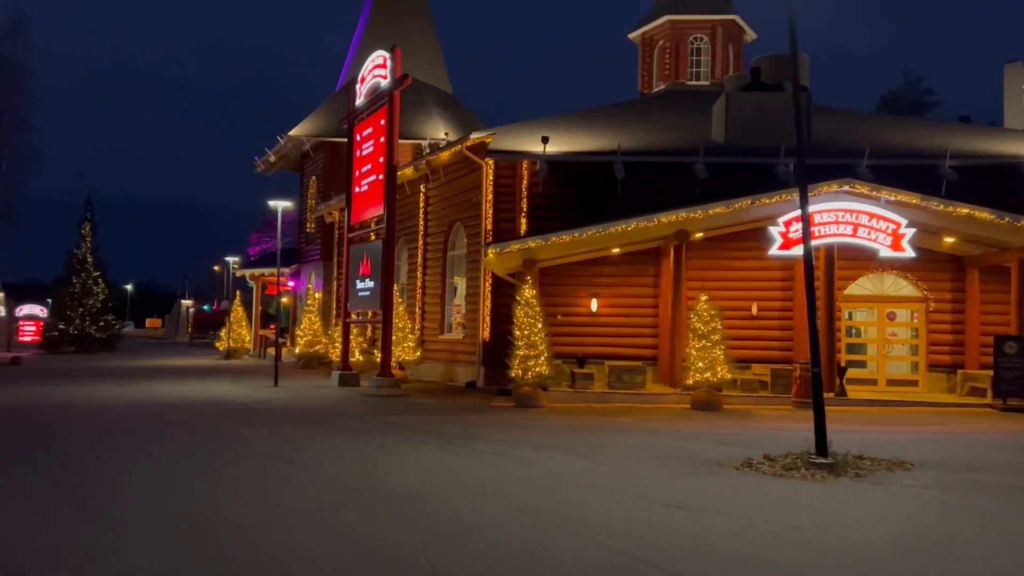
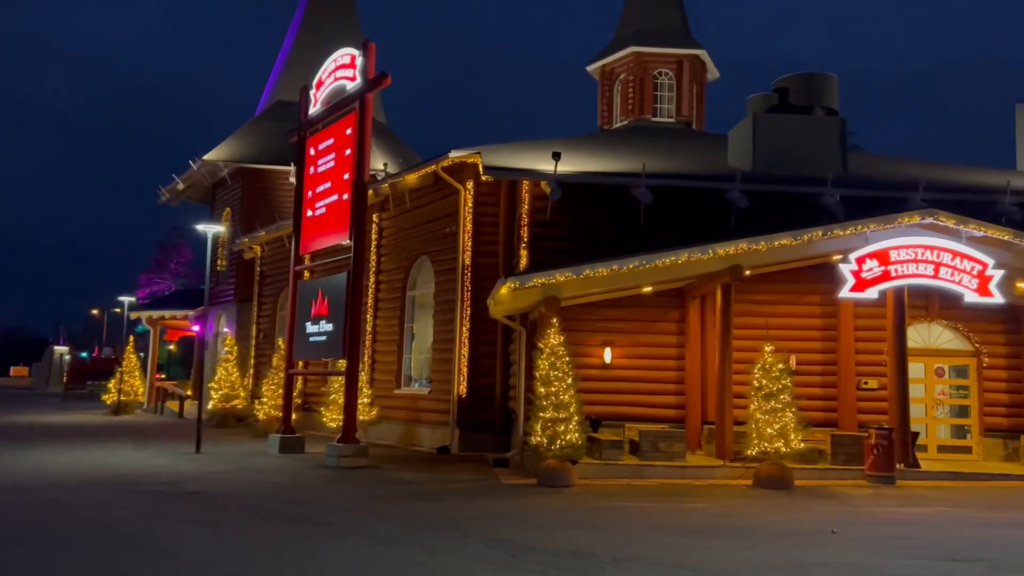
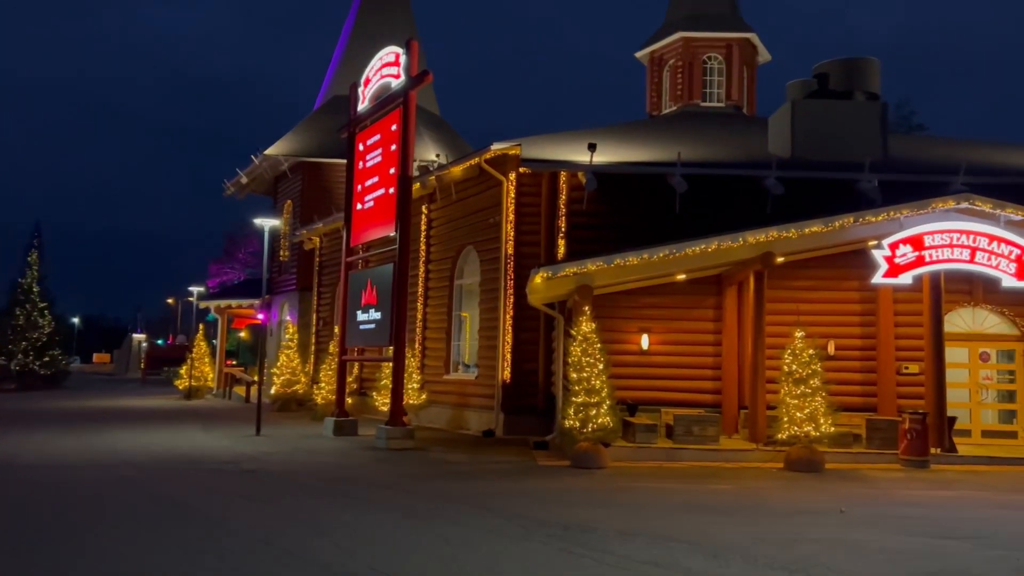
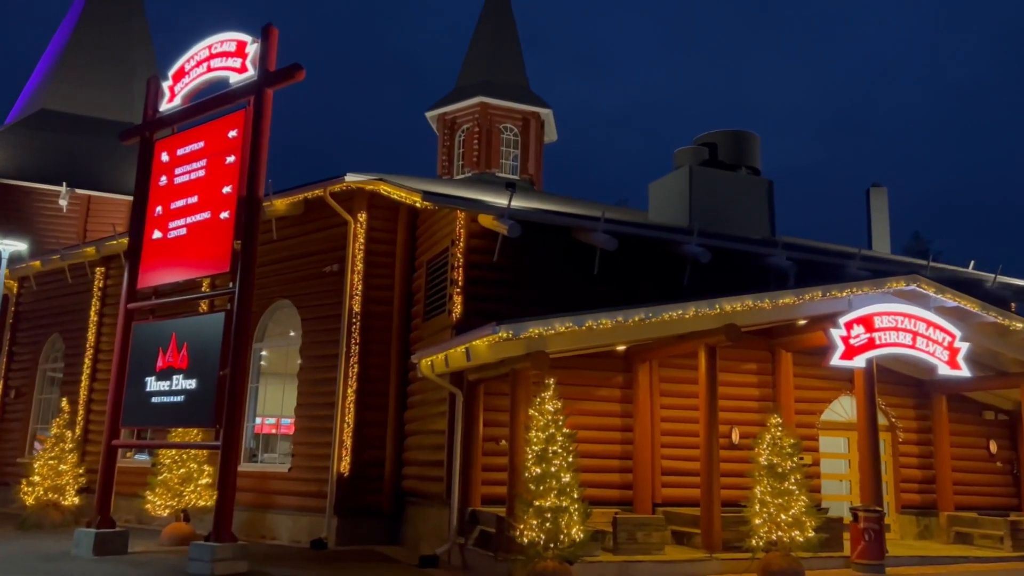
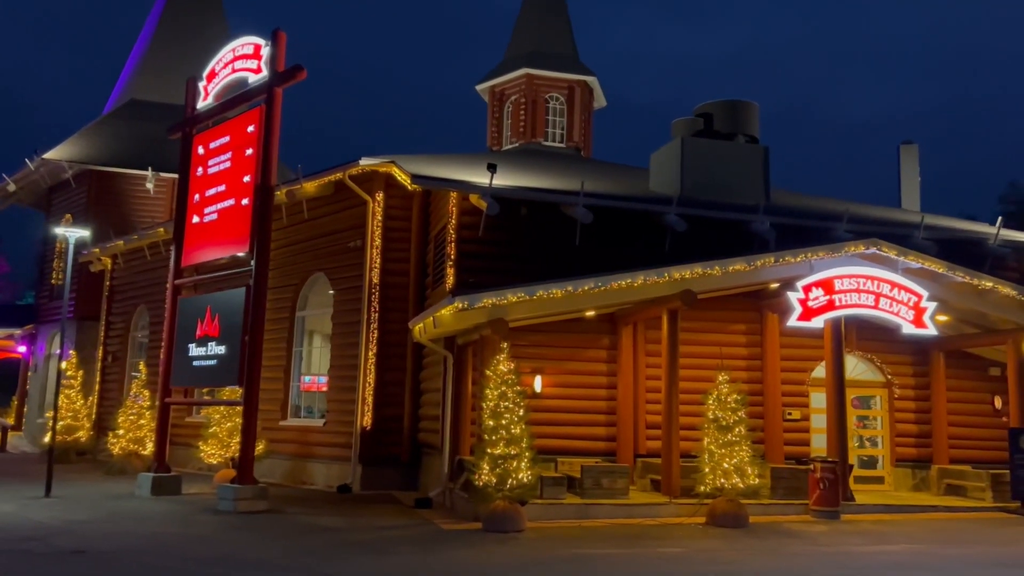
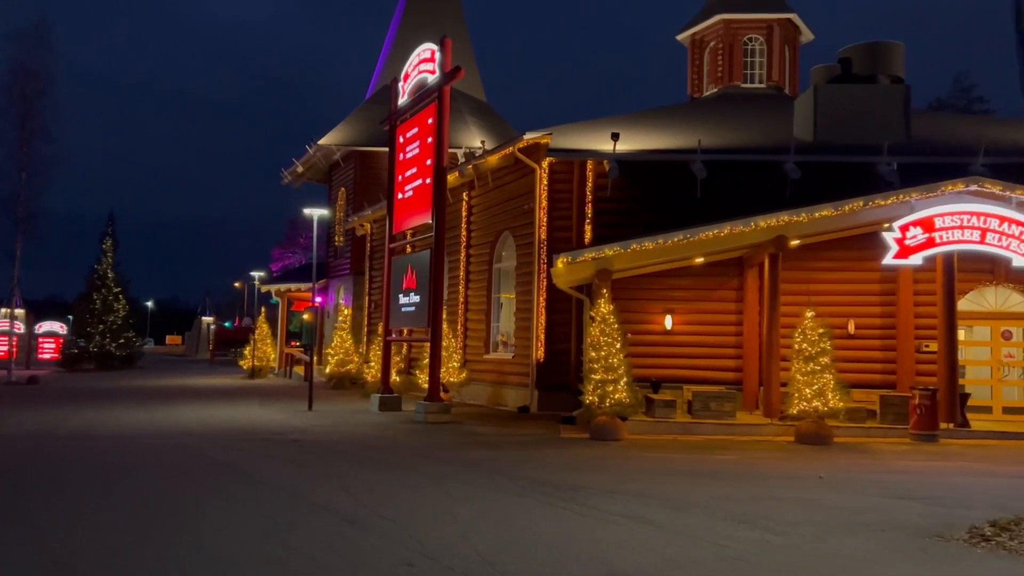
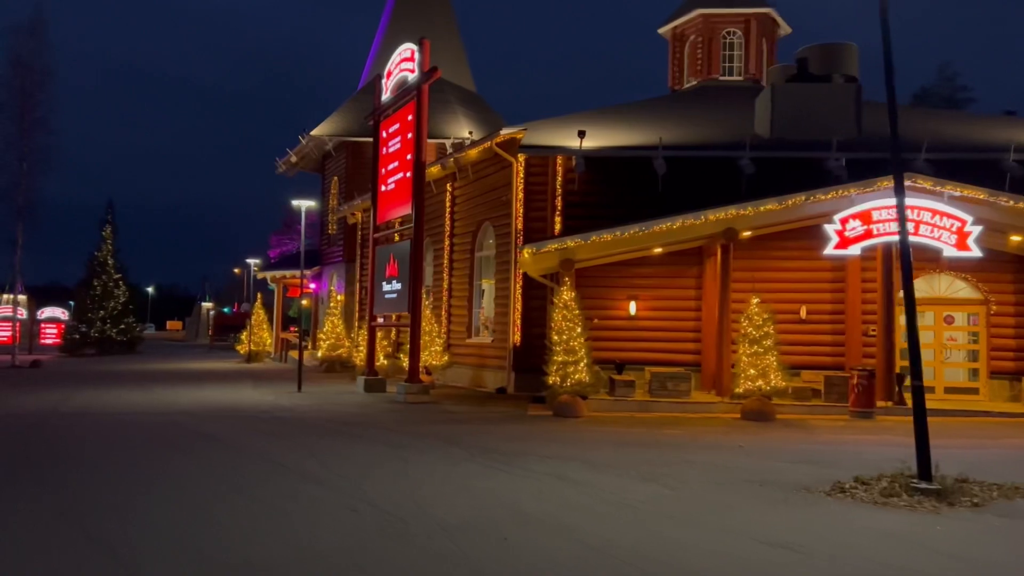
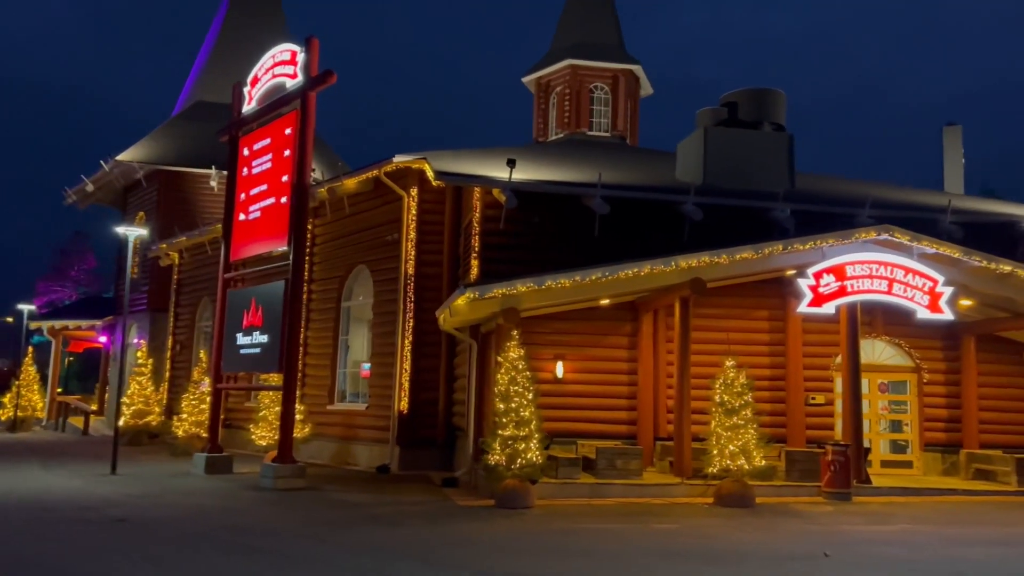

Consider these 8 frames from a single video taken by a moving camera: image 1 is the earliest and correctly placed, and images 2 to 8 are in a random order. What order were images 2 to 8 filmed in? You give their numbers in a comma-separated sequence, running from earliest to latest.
7, 6, 3, 2, 8, 5, 4
